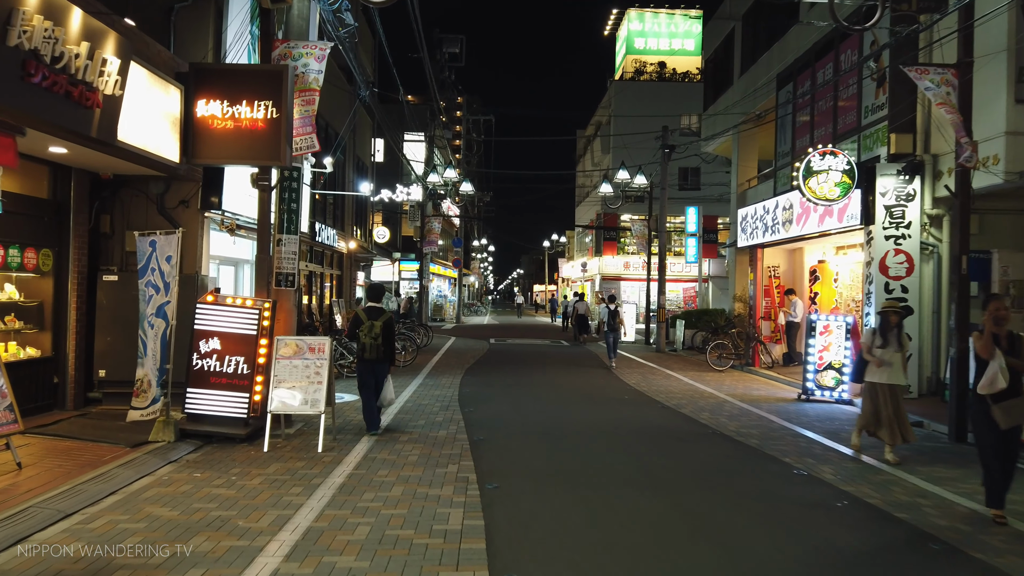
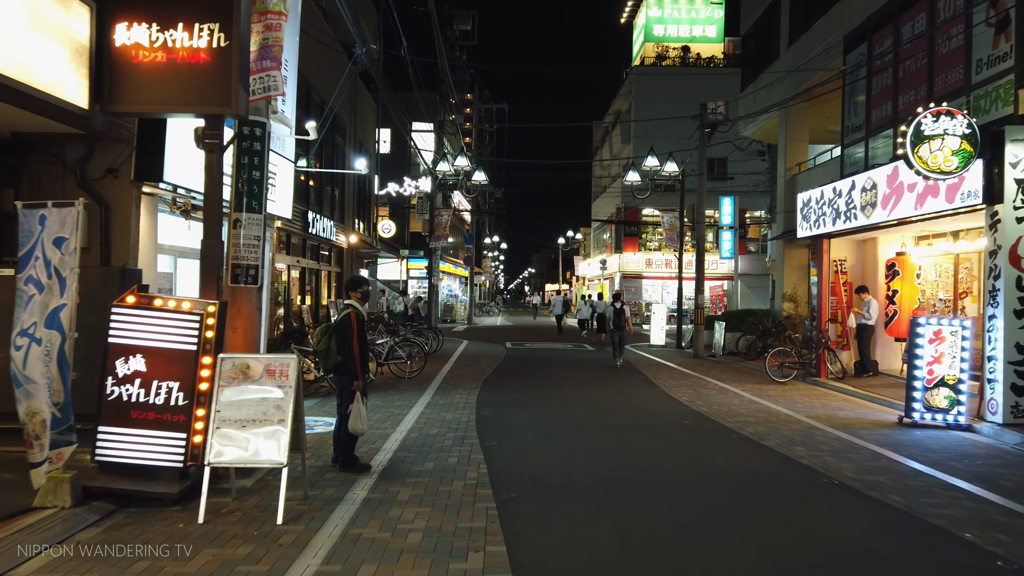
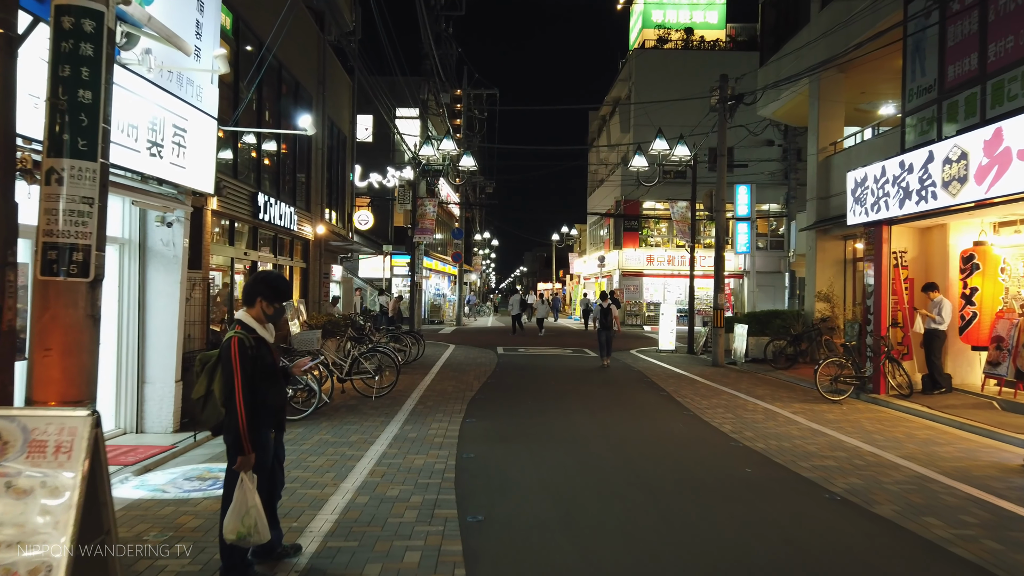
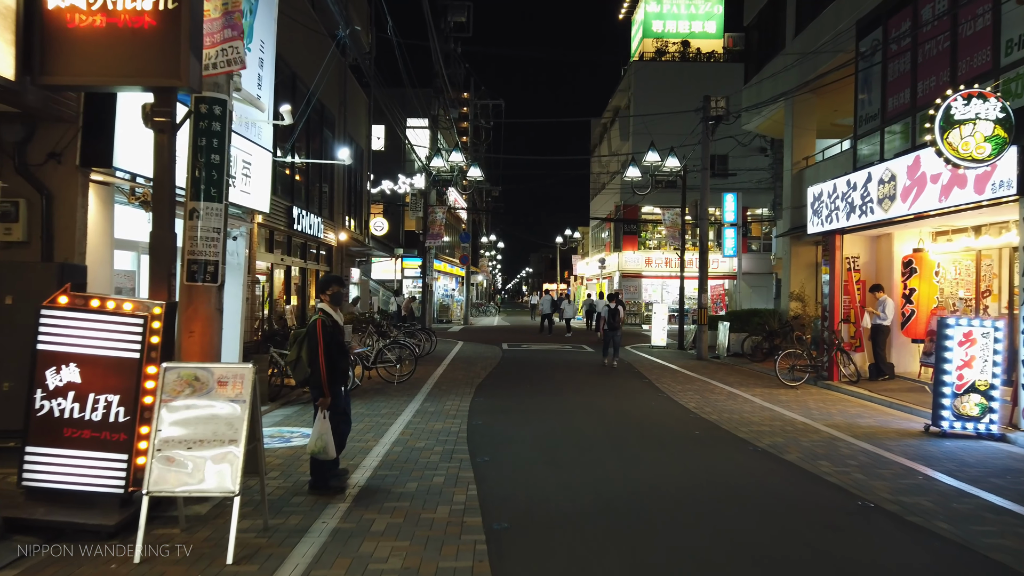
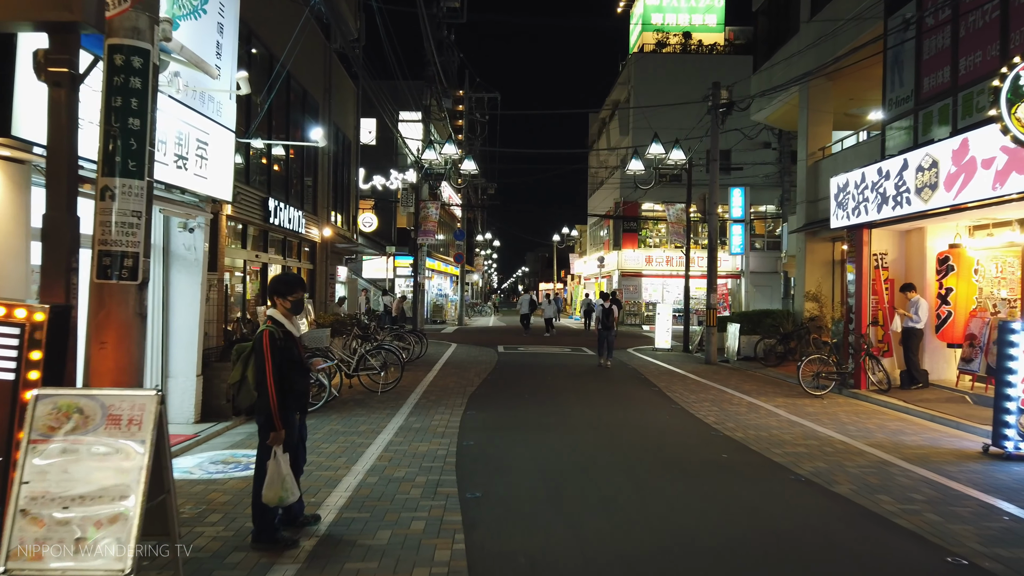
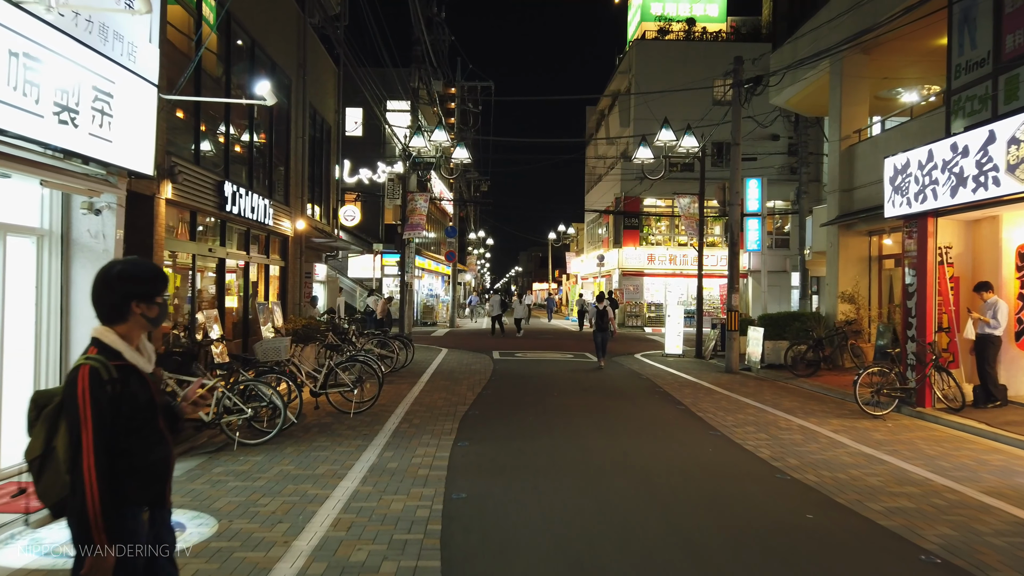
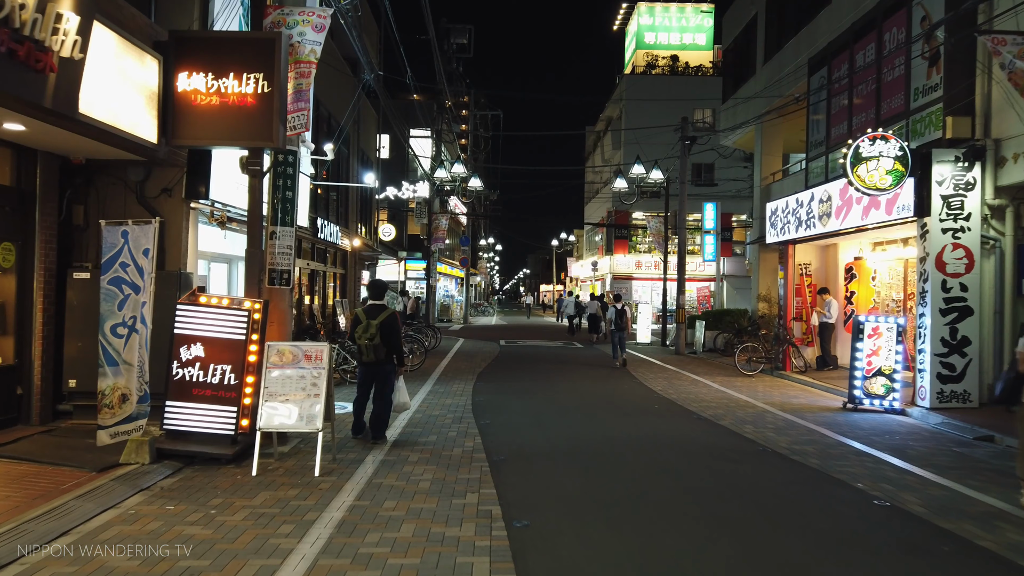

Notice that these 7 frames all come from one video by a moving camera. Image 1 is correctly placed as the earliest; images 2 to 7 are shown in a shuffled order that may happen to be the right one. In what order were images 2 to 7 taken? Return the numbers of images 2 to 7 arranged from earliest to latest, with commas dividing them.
7, 2, 4, 5, 3, 6
